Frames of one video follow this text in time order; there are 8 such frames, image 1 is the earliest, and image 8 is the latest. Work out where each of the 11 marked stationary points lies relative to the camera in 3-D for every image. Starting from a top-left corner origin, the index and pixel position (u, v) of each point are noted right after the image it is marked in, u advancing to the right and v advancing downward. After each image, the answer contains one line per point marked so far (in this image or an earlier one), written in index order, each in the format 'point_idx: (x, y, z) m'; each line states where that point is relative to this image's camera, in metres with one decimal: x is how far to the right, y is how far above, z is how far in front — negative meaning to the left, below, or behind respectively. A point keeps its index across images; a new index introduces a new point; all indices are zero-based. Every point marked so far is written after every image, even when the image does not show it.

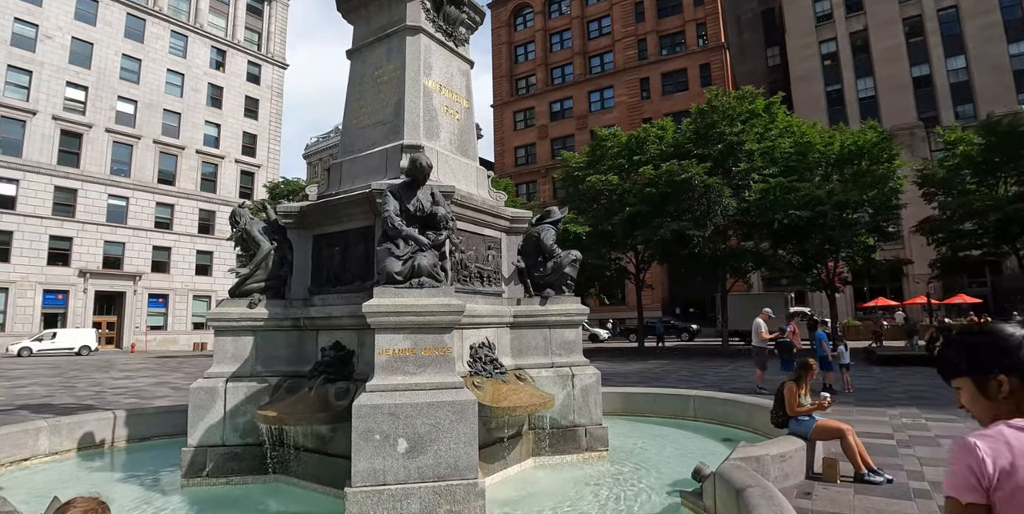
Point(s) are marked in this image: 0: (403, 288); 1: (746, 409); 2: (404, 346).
0: (-1.0, -0.3, +5.3) m
1: (+4.0, -2.6, +9.4) m
2: (-1.0, -0.8, +5.2) m
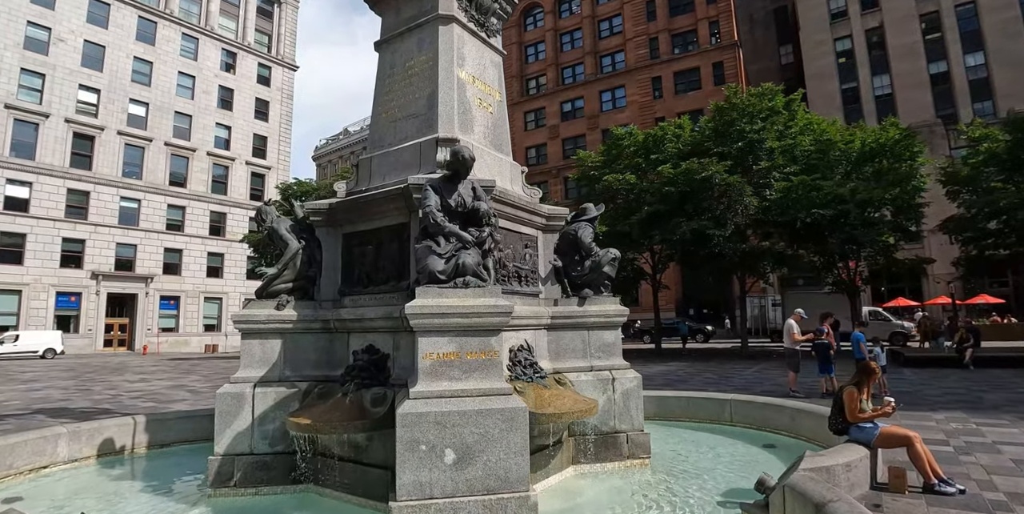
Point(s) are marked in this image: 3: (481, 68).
0: (-0.6, -0.3, +5.0) m
1: (+4.5, -2.6, +9.0) m
2: (-0.5, -0.8, +4.9) m
3: (-0.4, +2.5, +7.4) m
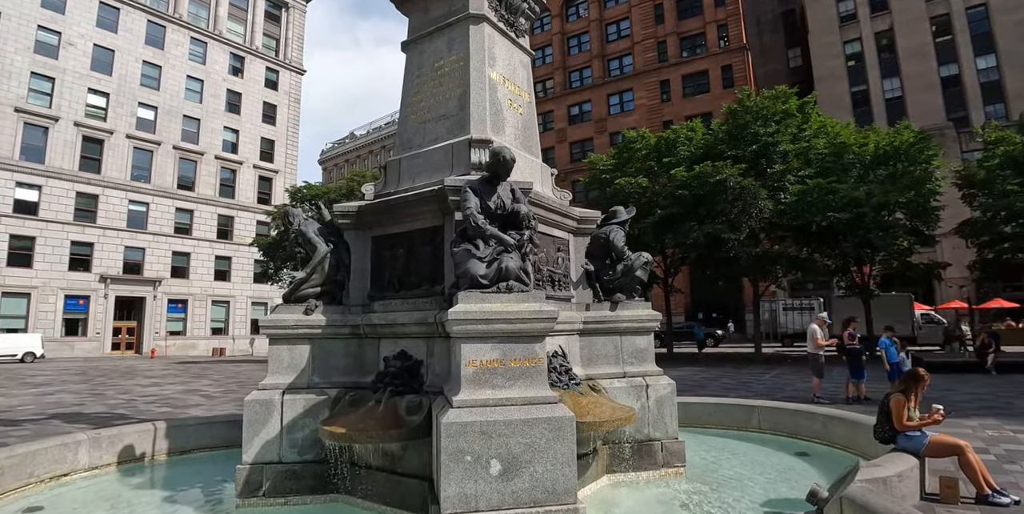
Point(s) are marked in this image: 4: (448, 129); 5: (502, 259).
0: (-0.2, -0.3, +4.8) m
1: (+4.9, -2.6, +8.8) m
2: (-0.2, -0.9, +4.7) m
3: (0.0, +2.5, +7.3) m
4: (-0.8, +1.6, +6.7) m
5: (-0.1, 0.0, +5.0) m
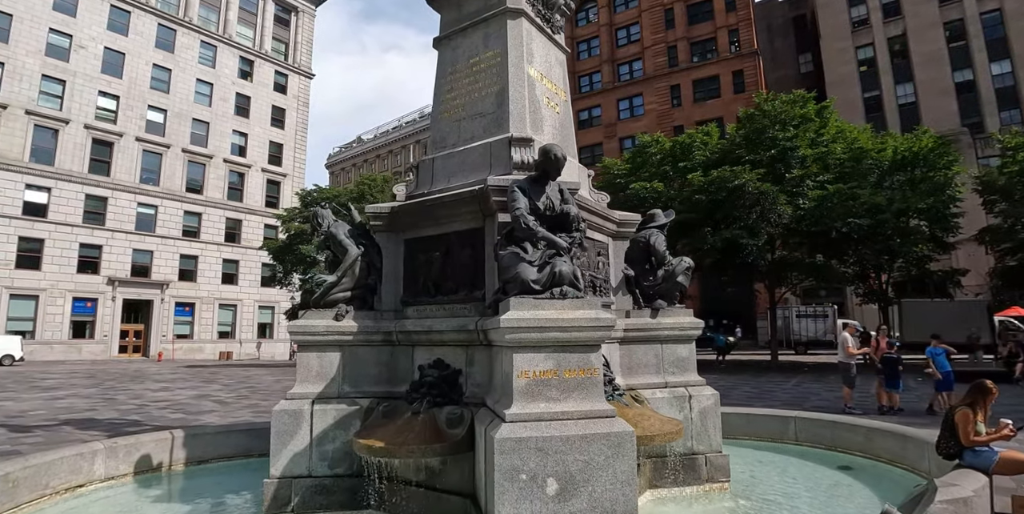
0: (+0.3, -0.3, +4.5) m
1: (+5.4, -2.7, +8.5) m
2: (+0.3, -0.9, +4.4) m
3: (+0.5, +2.4, +7.0) m
4: (-0.3, +1.5, +6.5) m
5: (+0.4, 0.0, +4.7) m
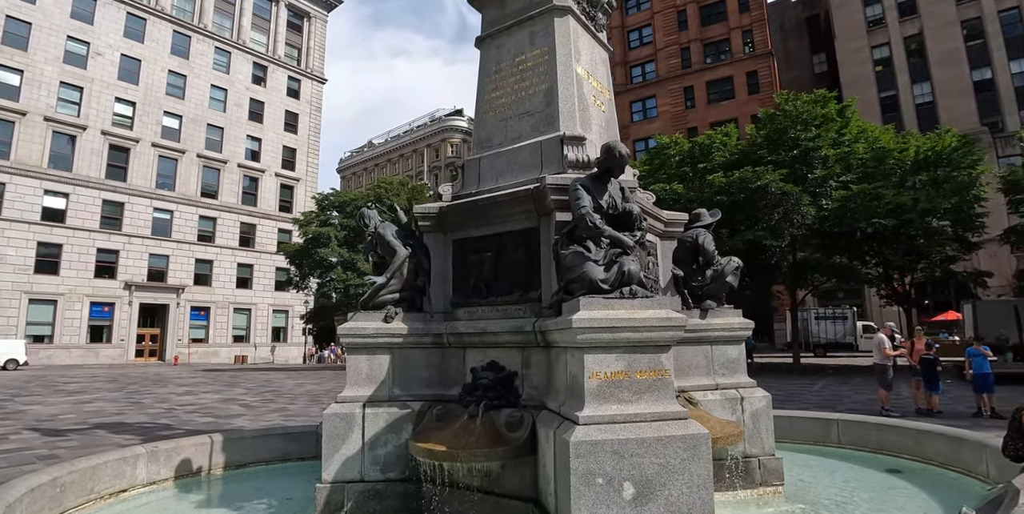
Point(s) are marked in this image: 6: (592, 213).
0: (+0.8, -0.3, +4.4) m
1: (+6.0, -2.7, +8.3) m
2: (+0.8, -0.9, +4.3) m
3: (+1.0, +2.4, +6.9) m
4: (+0.2, +1.5, +6.4) m
5: (+0.9, 0.0, +4.6) m
6: (+0.7, +0.4, +4.7) m
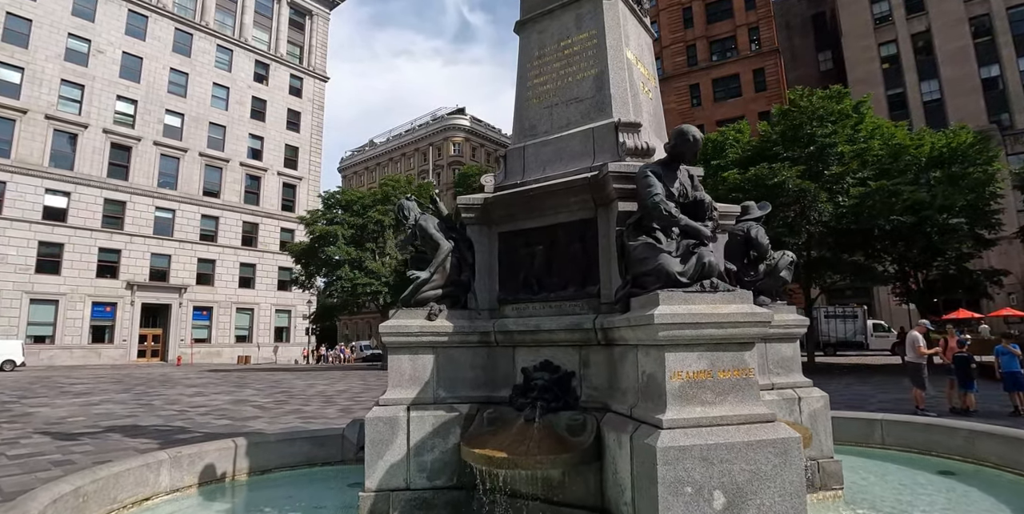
0: (+1.3, -0.3, +4.1) m
1: (+6.5, -2.6, +8.0) m
2: (+1.4, -0.8, +4.0) m
3: (+1.6, +2.5, +6.6) m
4: (+0.8, +1.6, +6.1) m
5: (+1.4, 0.0, +4.3) m
6: (+1.2, +0.4, +4.4) m
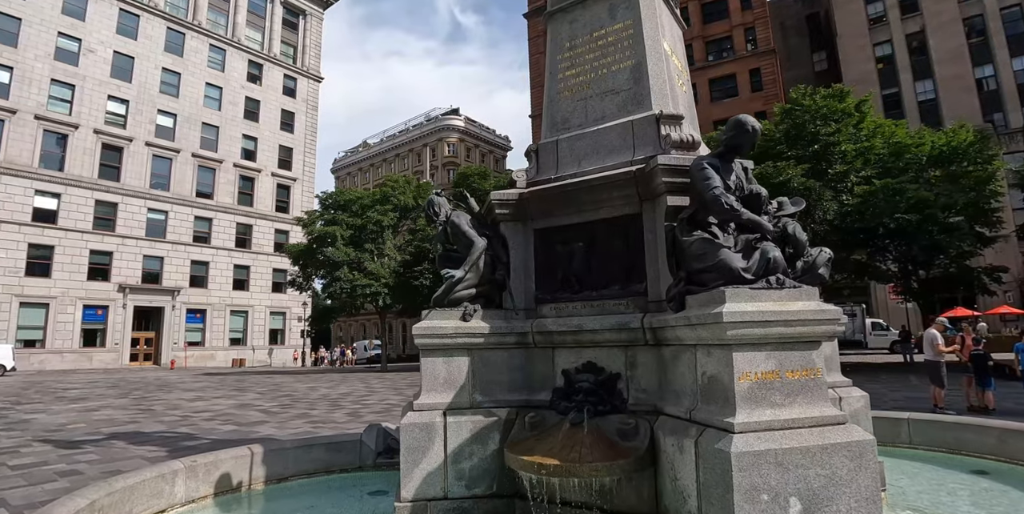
0: (+1.7, -0.2, +3.9) m
1: (+6.9, -2.6, +7.8) m
2: (+1.8, -0.8, +3.8) m
3: (+1.9, +2.5, +6.4) m
4: (+1.1, +1.6, +5.9) m
5: (+1.8, +0.1, +4.1) m
6: (+1.6, +0.5, +4.2) m
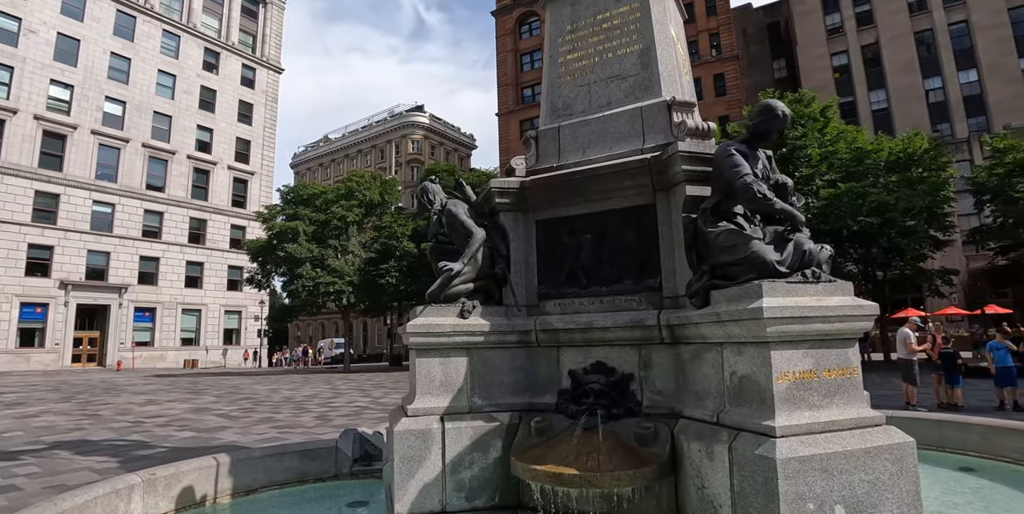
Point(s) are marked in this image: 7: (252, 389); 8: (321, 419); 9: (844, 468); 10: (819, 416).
0: (+1.9, -0.2, +3.6) m
1: (+6.7, -2.6, +7.9) m
2: (+1.9, -0.7, +3.5) m
3: (+1.9, +2.6, +6.2) m
4: (+1.1, +1.7, +5.5) m
5: (+2.0, +0.1, +3.8) m
6: (+1.7, +0.5, +4.0) m
7: (-9.2, -4.7, +19.4) m
8: (-4.2, -3.6, +12.3) m
9: (+2.0, -1.3, +3.3) m
10: (+1.9, -1.0, +3.5) m
